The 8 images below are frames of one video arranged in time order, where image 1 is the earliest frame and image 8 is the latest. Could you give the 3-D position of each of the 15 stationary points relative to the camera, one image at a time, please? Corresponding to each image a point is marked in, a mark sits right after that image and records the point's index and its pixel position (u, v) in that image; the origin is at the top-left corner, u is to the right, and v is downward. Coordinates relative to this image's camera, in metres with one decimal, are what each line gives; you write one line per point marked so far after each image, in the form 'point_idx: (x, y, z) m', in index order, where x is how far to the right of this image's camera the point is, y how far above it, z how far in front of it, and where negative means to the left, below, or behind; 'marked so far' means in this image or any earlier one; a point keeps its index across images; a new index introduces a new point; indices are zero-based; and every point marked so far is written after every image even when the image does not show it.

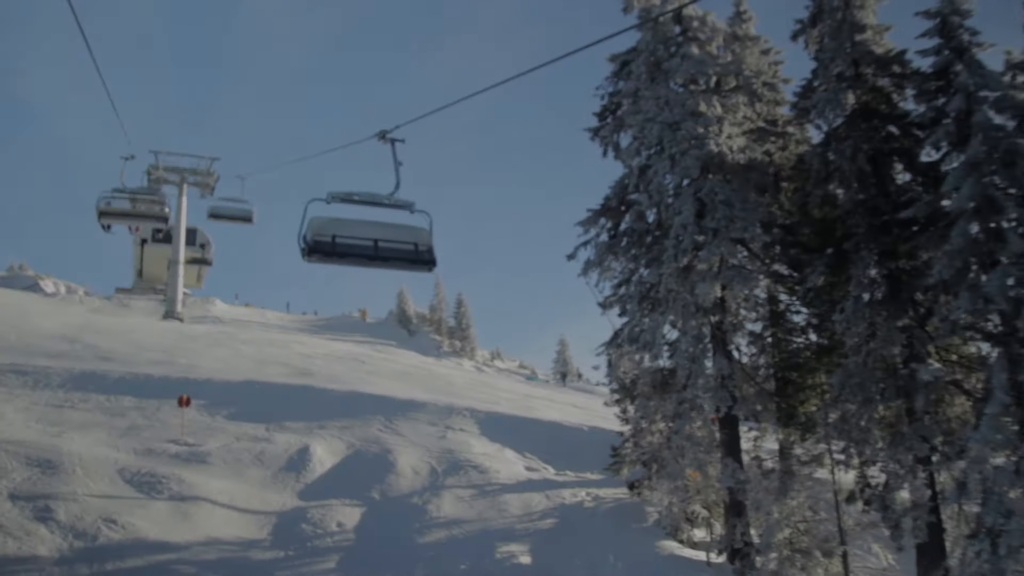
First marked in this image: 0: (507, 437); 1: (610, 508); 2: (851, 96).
0: (-0.1, -3.3, +16.5) m
1: (+1.7, -3.8, +12.8) m
2: (+4.6, +2.6, +9.9) m
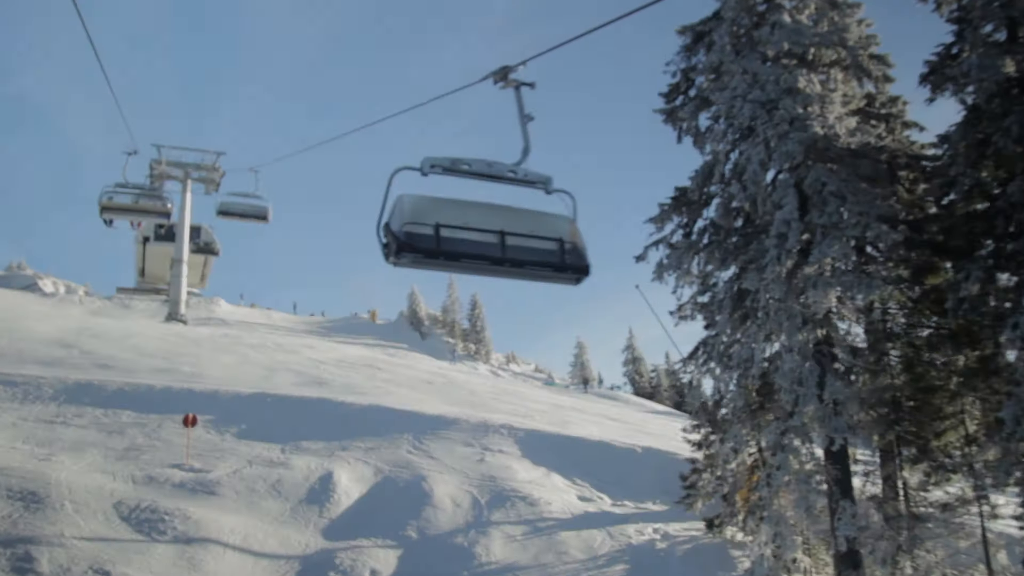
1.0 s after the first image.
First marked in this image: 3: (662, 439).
0: (+0.8, -3.4, +14.7) m
1: (+2.6, -3.9, +10.9) m
2: (+5.5, +2.5, +8.1) m
3: (+3.9, -4.0, +18.7) m
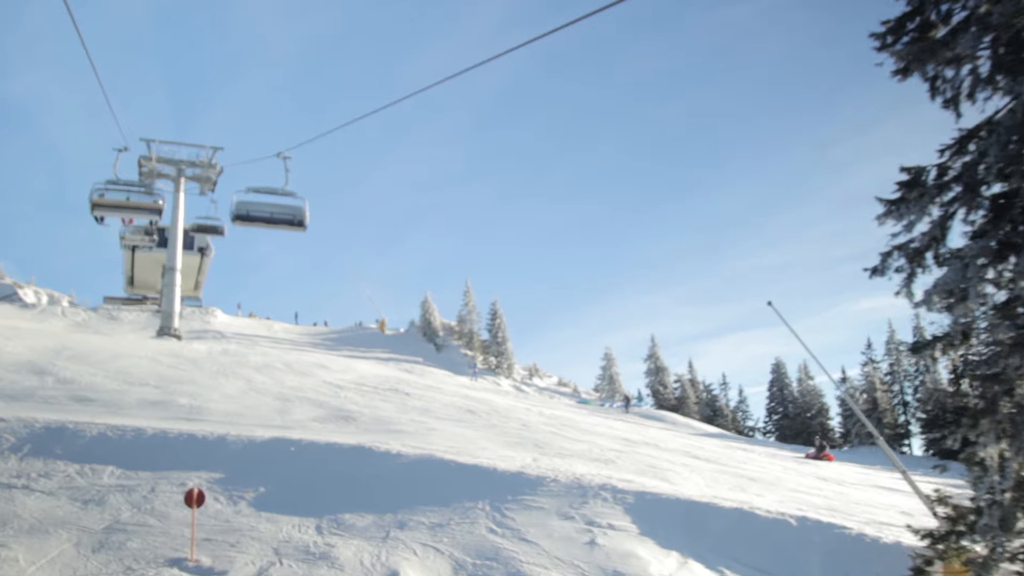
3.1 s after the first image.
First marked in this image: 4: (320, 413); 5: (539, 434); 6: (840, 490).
0: (+2.5, -3.7, +11.0) m
1: (+4.3, -4.2, +7.2) m
2: (+7.2, +2.2, +4.5) m
3: (+5.5, -4.3, +15.0) m
4: (-4.8, -3.2, +18.4) m
5: (+0.7, -3.7, +18.6) m
6: (+7.6, -4.7, +17.2) m
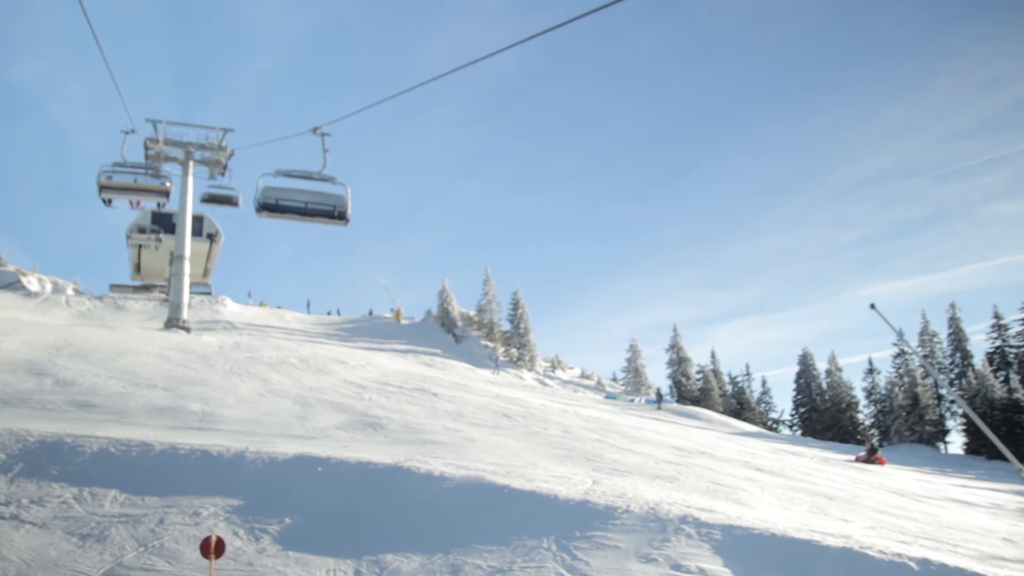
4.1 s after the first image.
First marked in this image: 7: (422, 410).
0: (+3.4, -3.7, +9.2) m
1: (+5.2, -4.3, +5.5) m
2: (+8.1, +2.1, +2.6) m
3: (+6.5, -4.2, +13.3) m
4: (-3.8, -3.0, +16.8) m
5: (+1.7, -3.6, +16.9) m
6: (+8.6, -4.6, +15.4) m
7: (-2.3, -3.1, +18.7) m
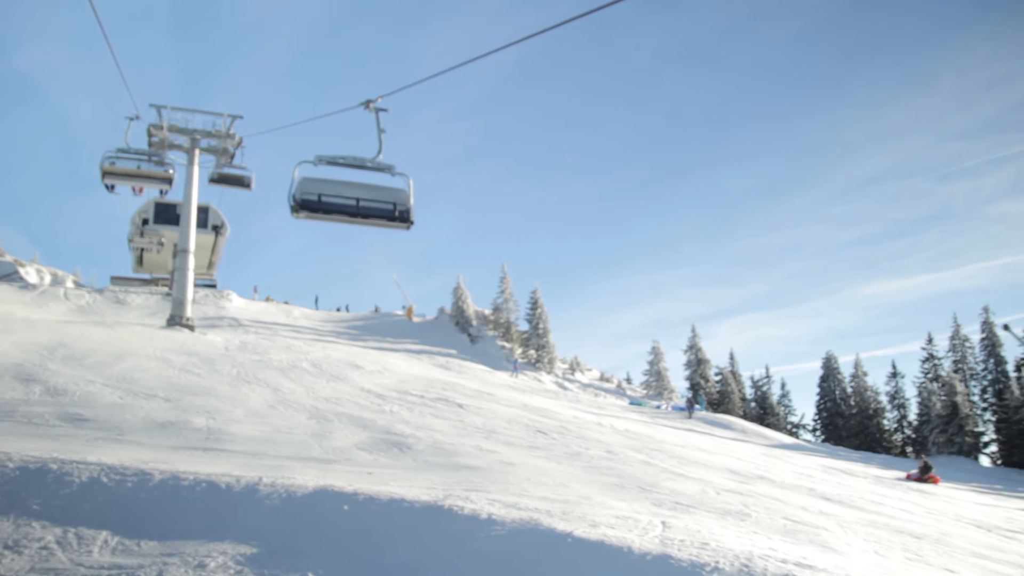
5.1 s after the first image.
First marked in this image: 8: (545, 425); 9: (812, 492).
0: (+4.2, -3.9, +7.4) m
1: (+6.0, -4.6, +3.7) m
2: (+9.0, +1.7, +0.7) m
3: (+7.3, -4.5, +11.5) m
4: (-3.0, -3.1, +15.0) m
5: (+2.5, -3.7, +15.1) m
6: (+9.4, -4.8, +13.6) m
7: (-1.4, -3.2, +17.0) m
8: (+0.9, -3.5, +18.9) m
9: (+6.5, -4.4, +16.1) m
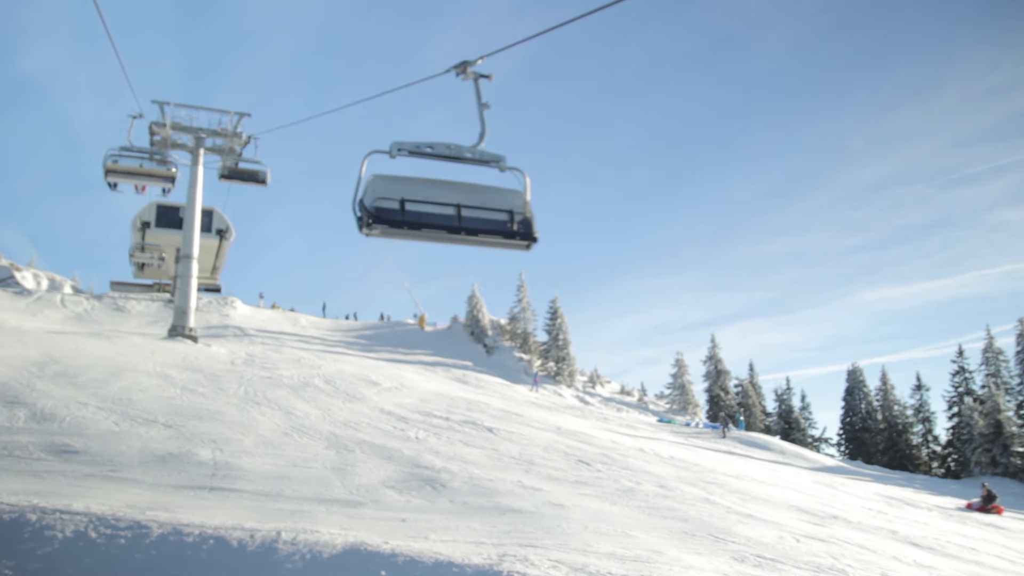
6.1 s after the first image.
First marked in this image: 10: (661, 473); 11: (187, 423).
0: (+5.1, -4.2, +5.6) m
1: (+6.8, -4.8, +1.9) m
2: (+9.8, +1.5, -1.1) m
3: (+8.1, -4.7, +9.7) m
4: (-2.1, -3.3, +13.2) m
5: (+3.4, -4.0, +13.3) m
6: (+10.3, -5.2, +11.8) m
7: (-0.6, -3.4, +15.2) m
8: (+1.7, -3.8, +17.1) m
9: (+7.4, -4.8, +14.3) m
10: (+3.2, -4.1, +16.1) m
11: (-6.5, -2.7, +14.7) m
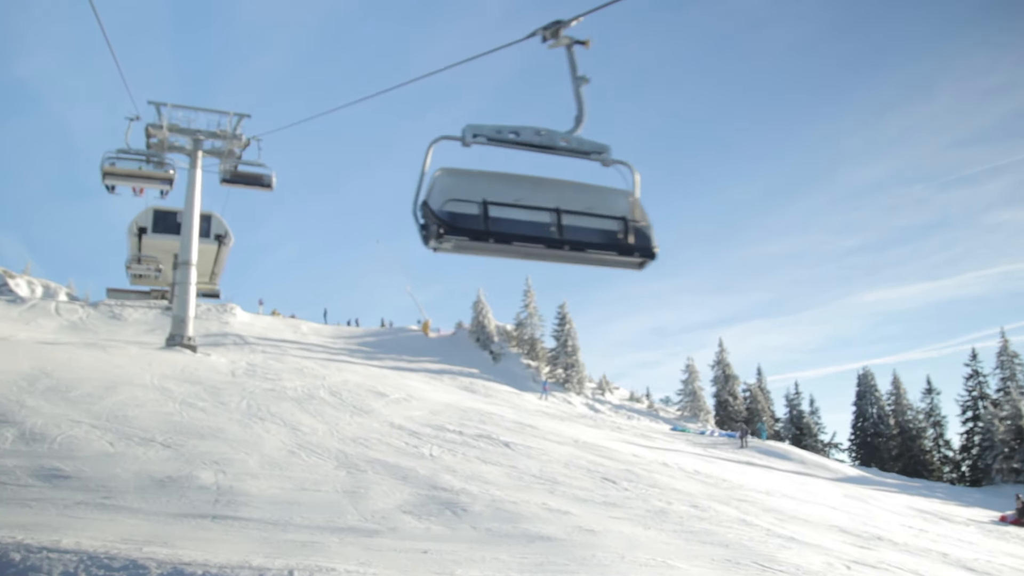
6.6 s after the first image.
0: (+5.5, -4.3, +4.7) m
1: (+7.3, -4.9, +1.0) m
2: (+10.2, +1.5, -1.9) m
3: (+8.6, -4.8, +8.8) m
4: (-1.7, -3.5, +12.3) m
5: (+3.8, -4.1, +12.4) m
6: (+10.7, -5.2, +10.9) m
7: (-0.2, -3.6, +14.2) m
8: (+2.1, -4.0, +16.1) m
9: (+7.8, -4.9, +13.4) m
10: (+3.7, -4.2, +15.2) m
11: (-6.1, -2.9, +13.8) m
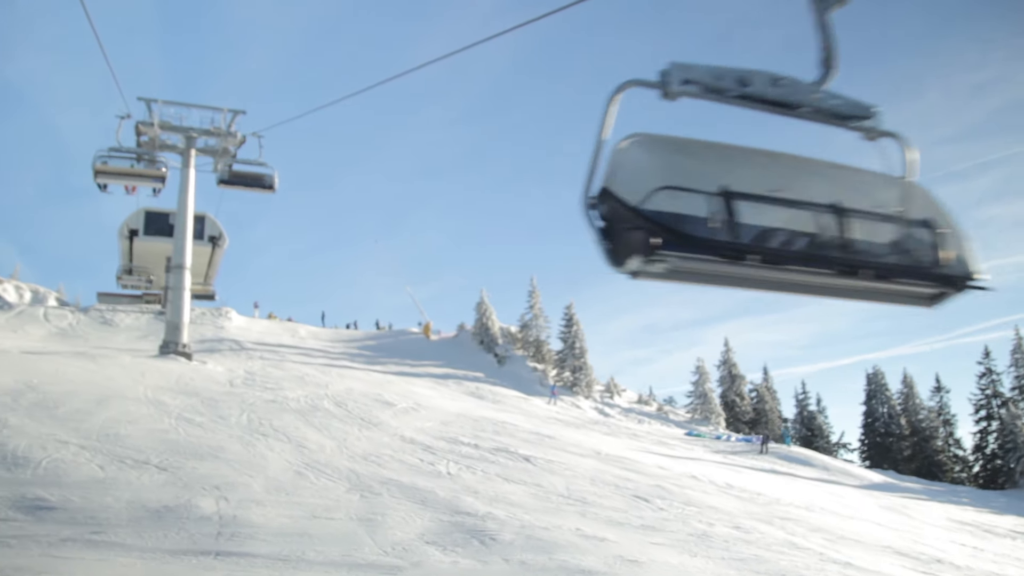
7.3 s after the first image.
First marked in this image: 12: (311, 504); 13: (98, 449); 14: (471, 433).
0: (+6.1, -4.3, +3.7) m
1: (+7.9, -4.9, 0.0) m
2: (+10.8, +1.5, -2.9) m
3: (+9.1, -4.8, +7.7) m
4: (-1.2, -3.6, +11.2) m
5: (+4.3, -4.2, +11.3) m
6: (+11.2, -5.2, +9.9) m
7: (+0.3, -3.7, +13.1) m
8: (+2.6, -4.0, +15.1) m
9: (+8.3, -4.9, +12.3) m
10: (+4.1, -4.2, +14.1) m
11: (-5.6, -3.0, +12.6) m
12: (-3.2, -3.4, +11.6) m
13: (-7.3, -2.8, +13.0) m
14: (-1.1, -3.6, +18.3) m
